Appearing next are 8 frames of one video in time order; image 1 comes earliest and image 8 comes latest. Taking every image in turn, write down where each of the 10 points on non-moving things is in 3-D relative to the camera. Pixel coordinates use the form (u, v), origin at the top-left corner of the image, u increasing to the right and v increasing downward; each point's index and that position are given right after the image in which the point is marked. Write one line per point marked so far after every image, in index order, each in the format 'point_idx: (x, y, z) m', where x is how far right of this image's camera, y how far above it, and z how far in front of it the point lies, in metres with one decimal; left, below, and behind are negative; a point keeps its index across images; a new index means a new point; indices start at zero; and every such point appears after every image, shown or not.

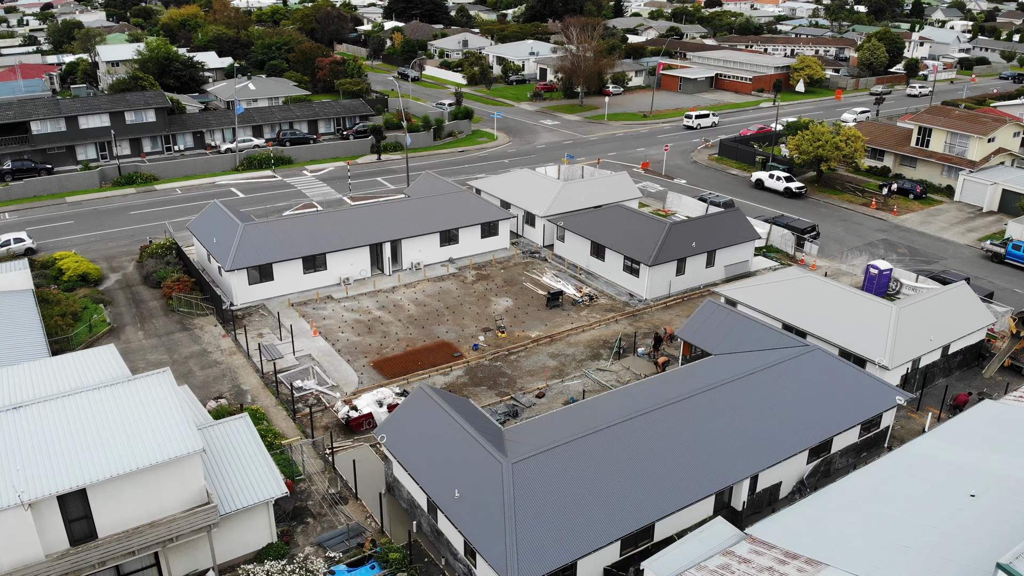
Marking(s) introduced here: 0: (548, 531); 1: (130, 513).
0: (+0.8, -5.7, +19.5) m
1: (-9.0, -5.3, +19.7) m
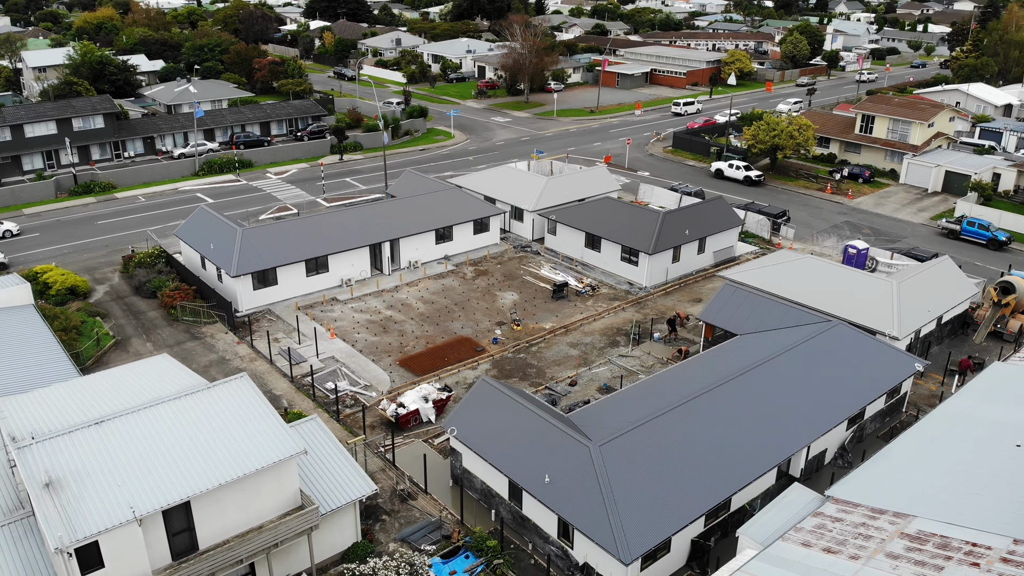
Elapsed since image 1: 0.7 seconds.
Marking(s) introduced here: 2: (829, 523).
0: (+3.2, -5.4, +20.4) m
1: (-6.5, -5.4, +19.5) m
2: (+7.4, -5.5, +19.6) m
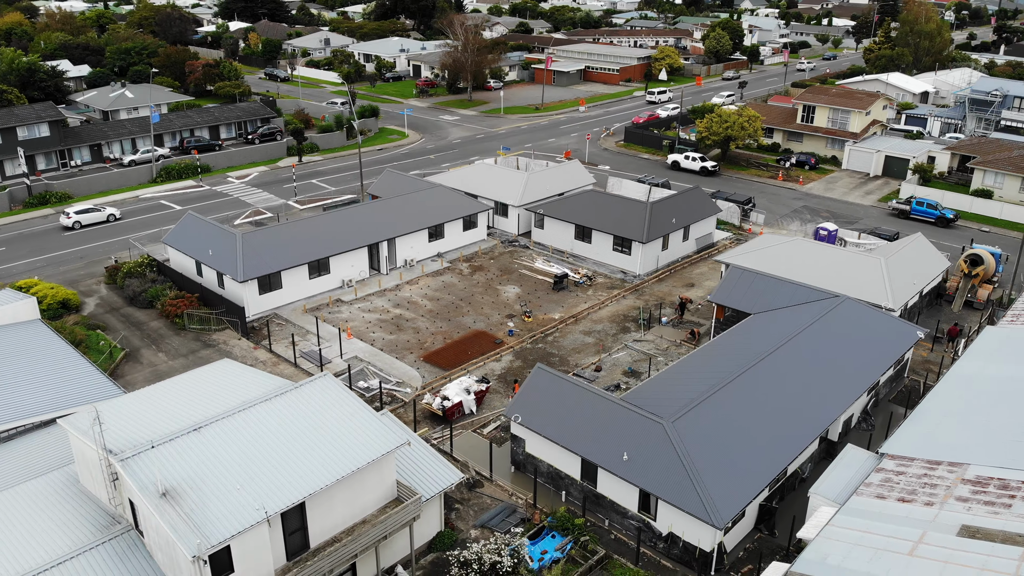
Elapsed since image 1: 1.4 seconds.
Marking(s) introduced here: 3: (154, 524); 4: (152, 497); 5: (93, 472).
0: (+5.5, -4.9, +21.8) m
1: (-4.1, -5.4, +19.8) m
2: (+9.7, -4.8, +21.4) m
3: (-7.4, -4.9, +17.3) m
4: (-7.5, -4.3, +17.4) m
5: (-9.8, -4.4, +19.7) m
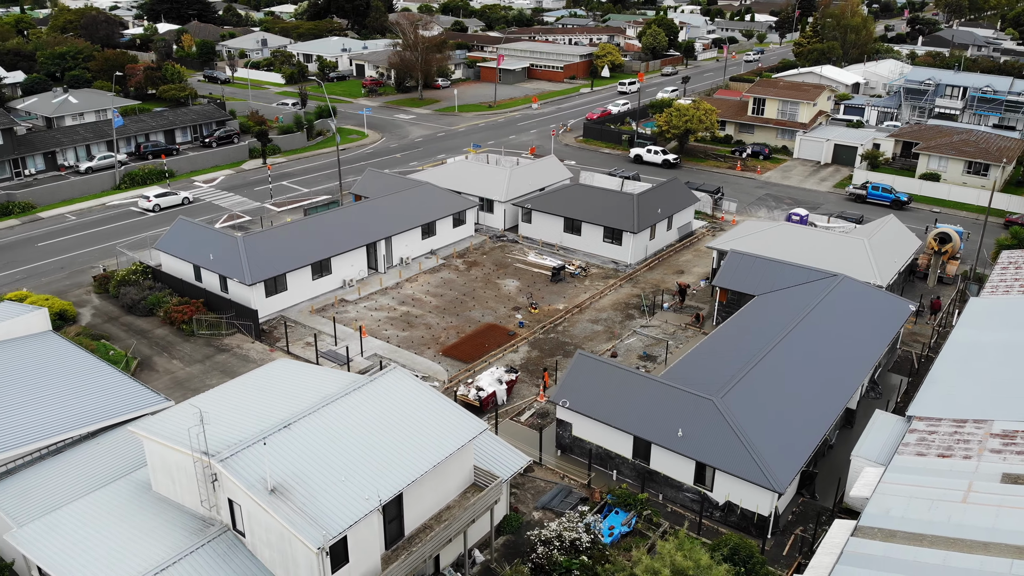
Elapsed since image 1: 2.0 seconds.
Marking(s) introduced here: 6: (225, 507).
0: (+7.3, -4.4, +23.2) m
1: (-2.1, -5.2, +20.3) m
2: (+11.5, -4.1, +23.3) m
3: (-5.2, -4.9, +17.6) m
4: (-5.2, -4.3, +17.6) m
5: (-7.7, -4.5, +19.7) m
6: (-6.4, -4.9, +18.8) m
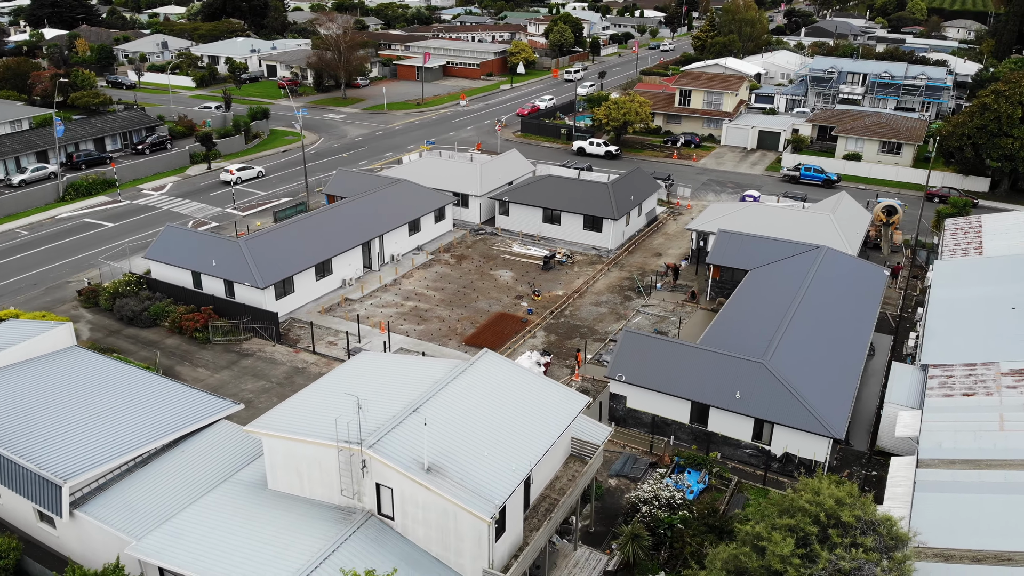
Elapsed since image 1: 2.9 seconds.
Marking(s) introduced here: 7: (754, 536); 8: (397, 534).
0: (+9.6, -3.4, +25.8) m
1: (+0.8, -4.8, +21.6) m
2: (+13.7, -2.9, +26.5) m
3: (-1.9, -4.6, +18.4) m
4: (-2.0, -4.1, +18.5) m
5: (-4.7, -4.5, +20.1) m
6: (-3.3, -4.7, +19.4) m
7: (+5.0, -5.1, +17.2) m
8: (-2.7, -5.7, +19.3) m
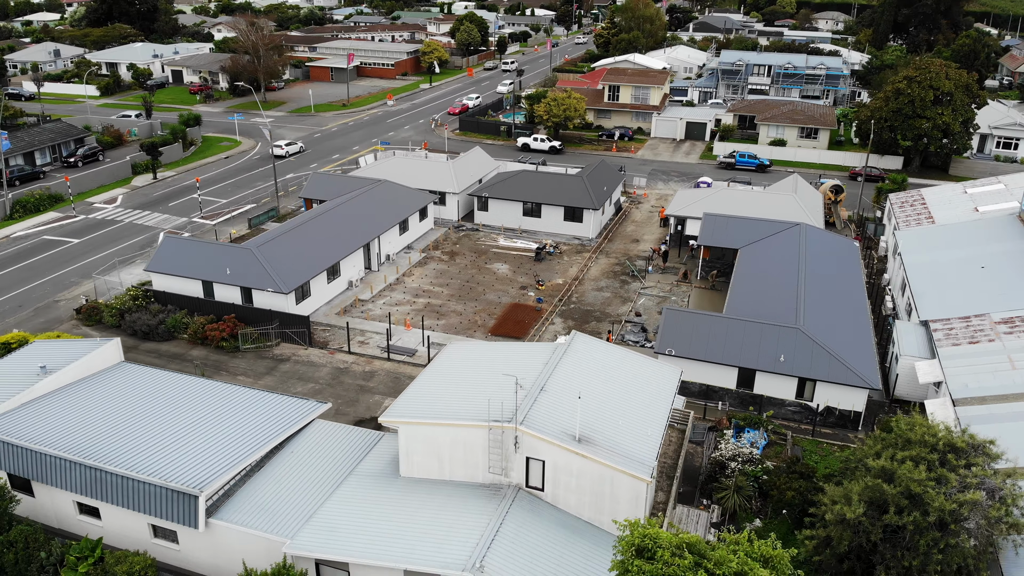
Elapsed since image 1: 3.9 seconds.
0: (+11.8, -2.4, +29.0) m
1: (+3.9, -4.3, +23.5) m
2: (+15.8, -1.6, +30.3) m
3: (+1.7, -4.3, +20.0) m
4: (+1.6, -3.7, +20.0) m
5: (-1.4, -4.3, +21.2) m
6: (+0.2, -4.5, +20.8) m
7: (+8.7, -4.3, +19.8) m
8: (+0.9, -5.3, +20.7) m
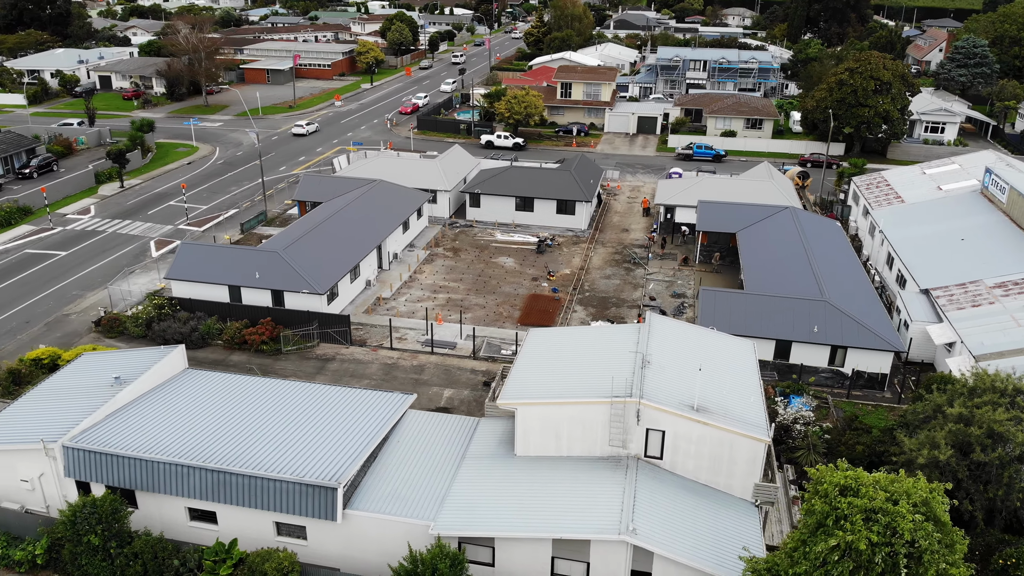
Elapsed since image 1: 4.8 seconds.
0: (+13.8, -1.4, +31.9) m
1: (+6.7, -3.7, +25.5) m
2: (+17.5, -0.4, +33.6) m
3: (+4.9, -3.7, +21.7) m
4: (+4.8, -3.2, +21.7) m
5: (+1.7, -3.9, +22.6) m
6: (+3.4, -4.0, +22.3) m
7: (+11.9, -3.4, +22.4) m
8: (+4.1, -4.9, +22.3) m
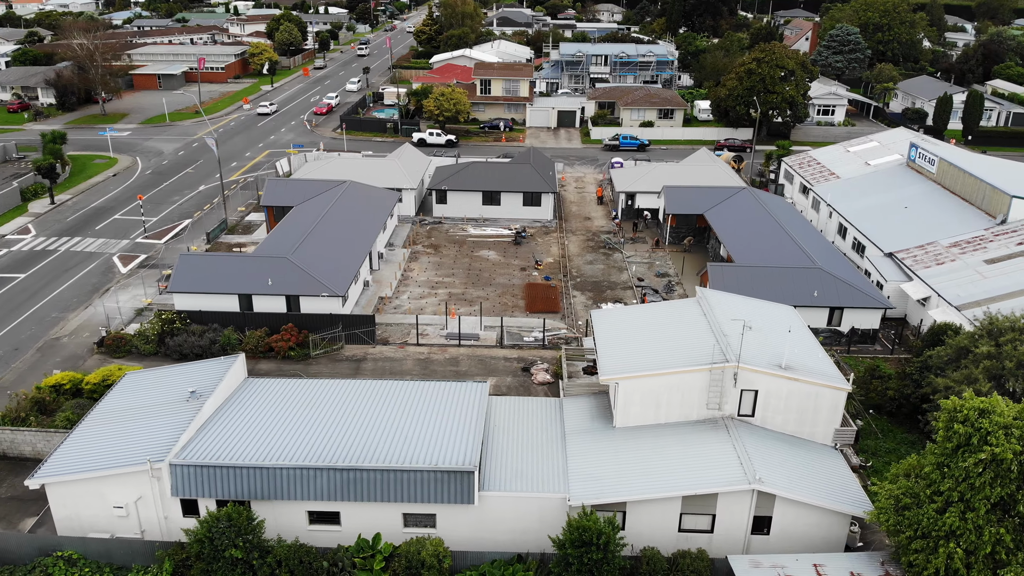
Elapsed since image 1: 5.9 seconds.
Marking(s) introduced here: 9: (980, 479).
0: (+14.8, +0.1, +35.6) m
1: (+9.1, -2.7, +28.1) m
2: (+18.1, +1.3, +37.9) m
3: (+8.0, -2.9, +24.1) m
4: (+7.9, -2.4, +24.1) m
5: (+4.7, -3.2, +24.4) m
6: (+6.4, -3.2, +24.4) m
7: (+14.8, -2.0, +25.9) m
8: (+7.2, -4.0, +24.6) m
9: (+10.2, -4.2, +18.2) m
